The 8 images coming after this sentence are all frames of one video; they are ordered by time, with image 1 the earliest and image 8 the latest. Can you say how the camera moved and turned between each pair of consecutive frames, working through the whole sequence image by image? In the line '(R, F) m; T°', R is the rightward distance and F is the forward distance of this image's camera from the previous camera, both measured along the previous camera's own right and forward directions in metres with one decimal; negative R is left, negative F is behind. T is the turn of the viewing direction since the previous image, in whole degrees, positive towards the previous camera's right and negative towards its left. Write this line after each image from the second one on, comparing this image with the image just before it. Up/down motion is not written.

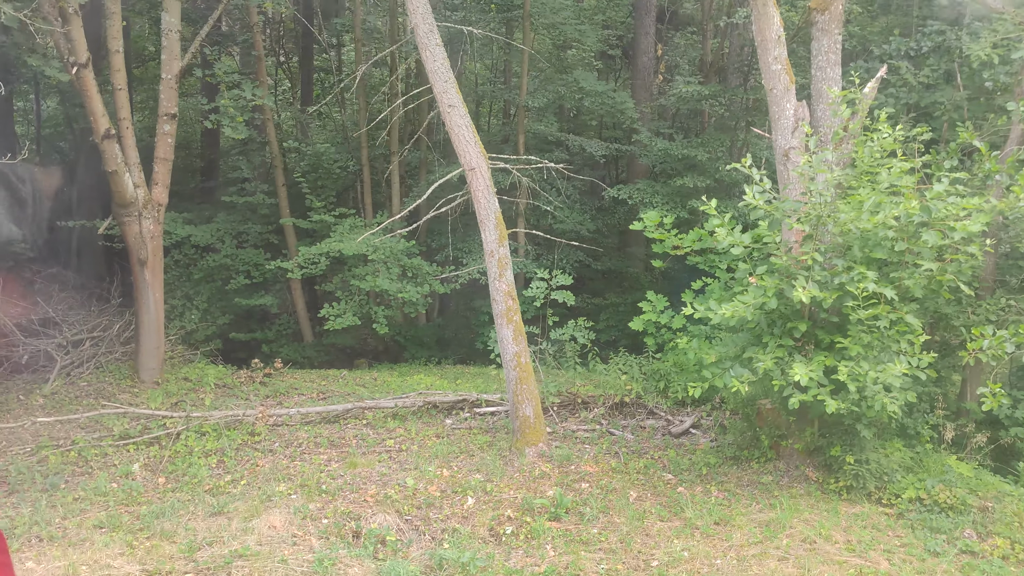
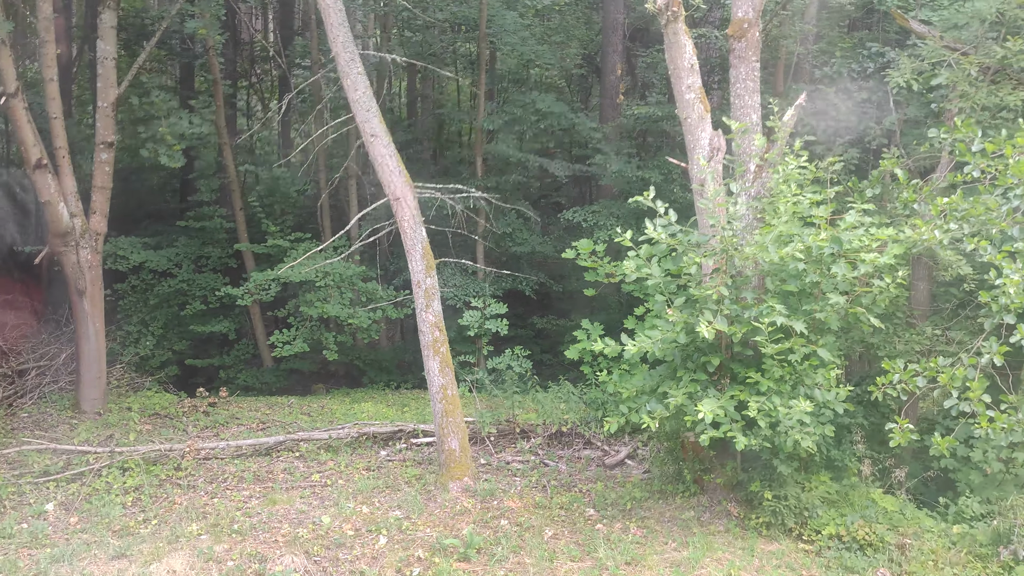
(+0.5, +0.1) m; 0°
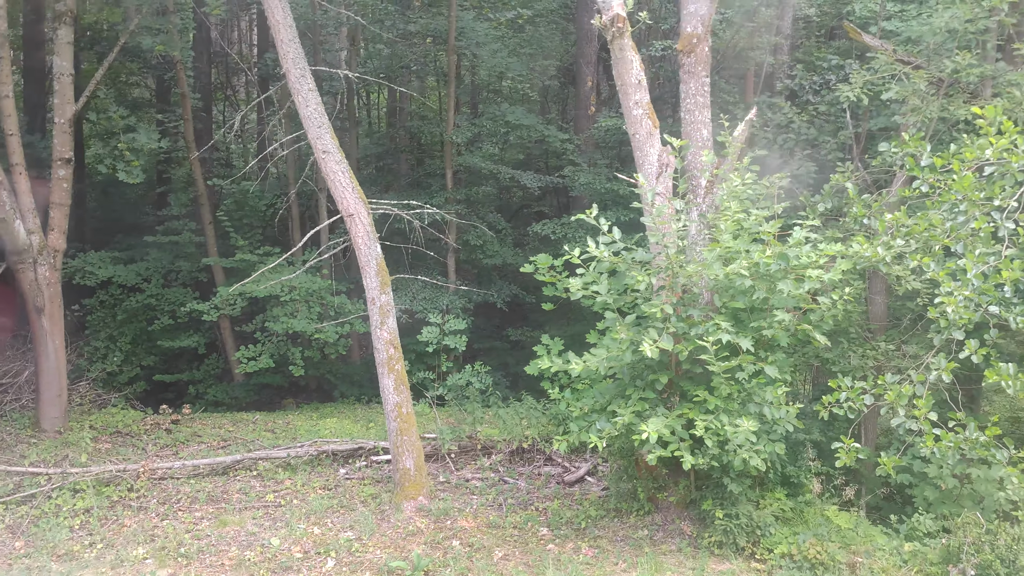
(+0.3, +0.1) m; +1°
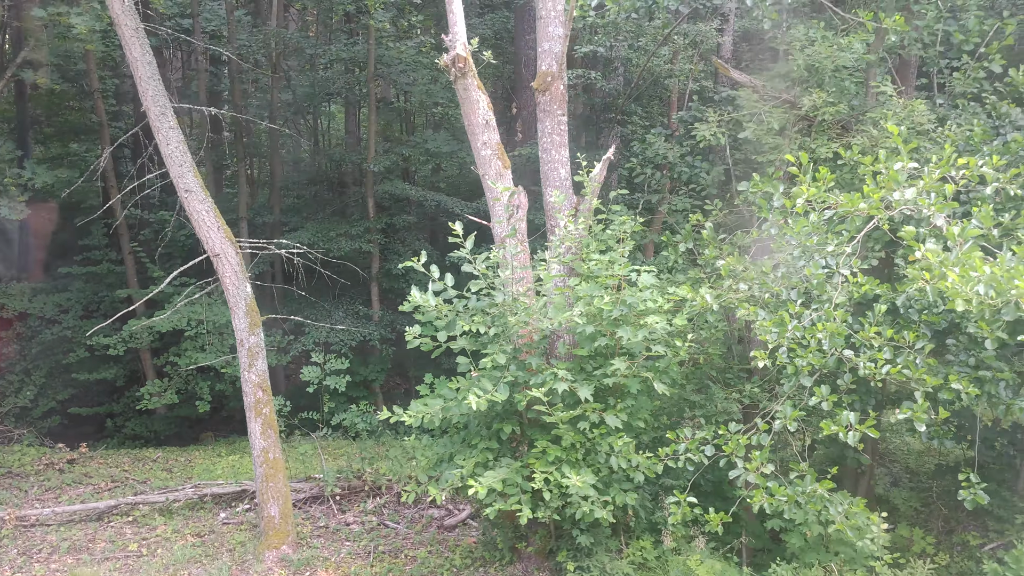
(+0.8, +0.1) m; +1°
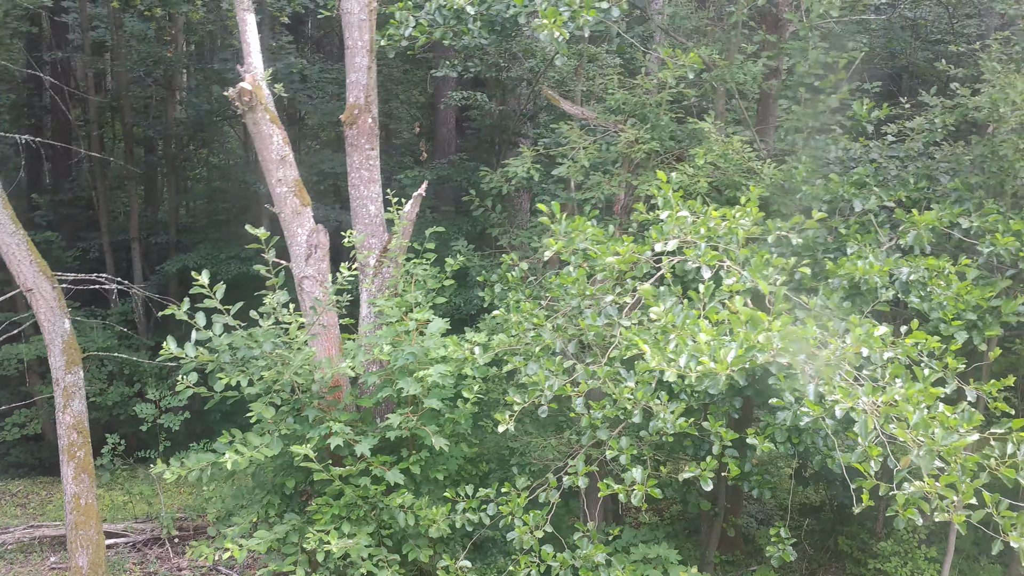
(+1.1, +0.2) m; +1°
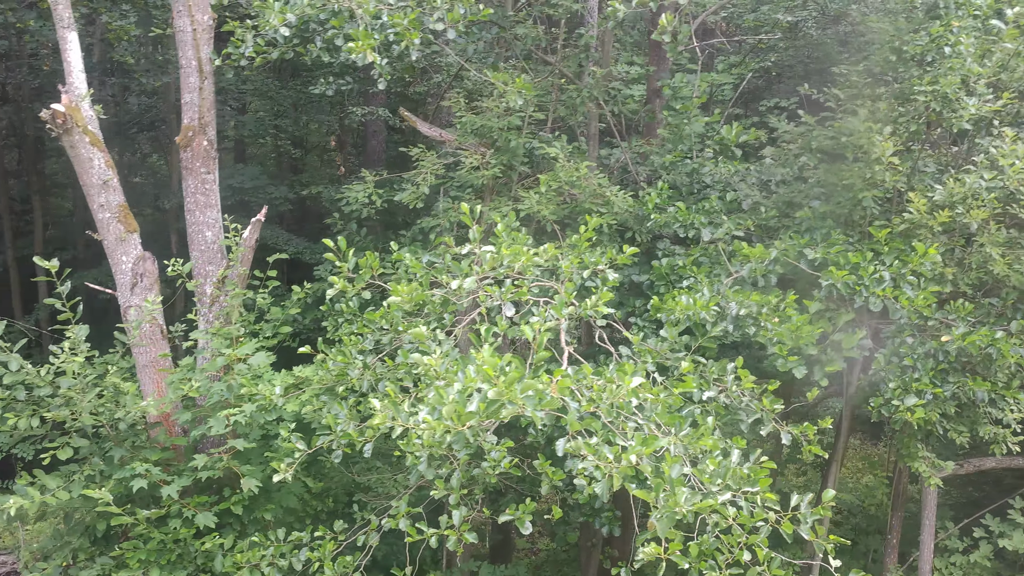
(+0.8, +0.2) m; +1°
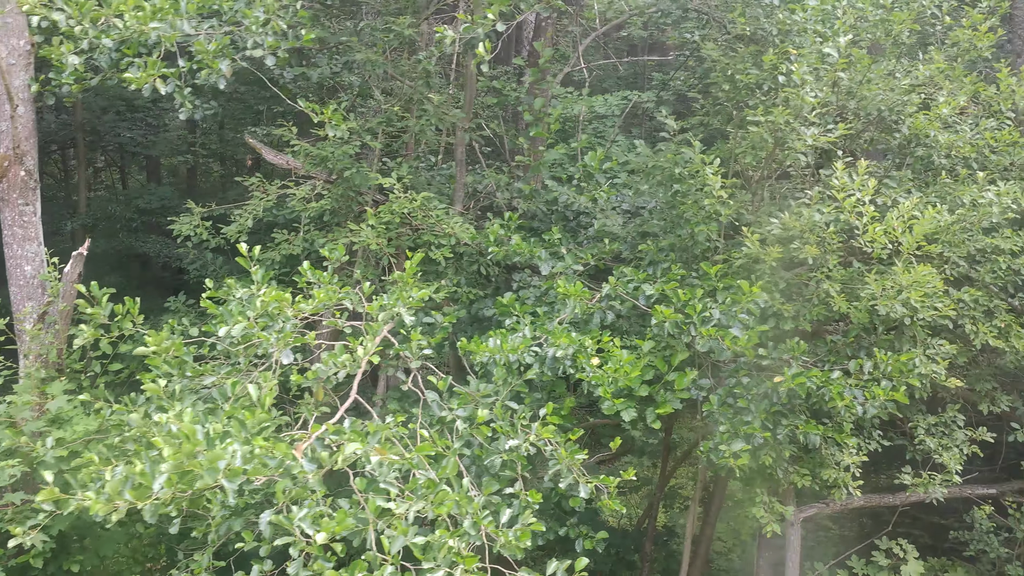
(+0.8, +0.2) m; +1°
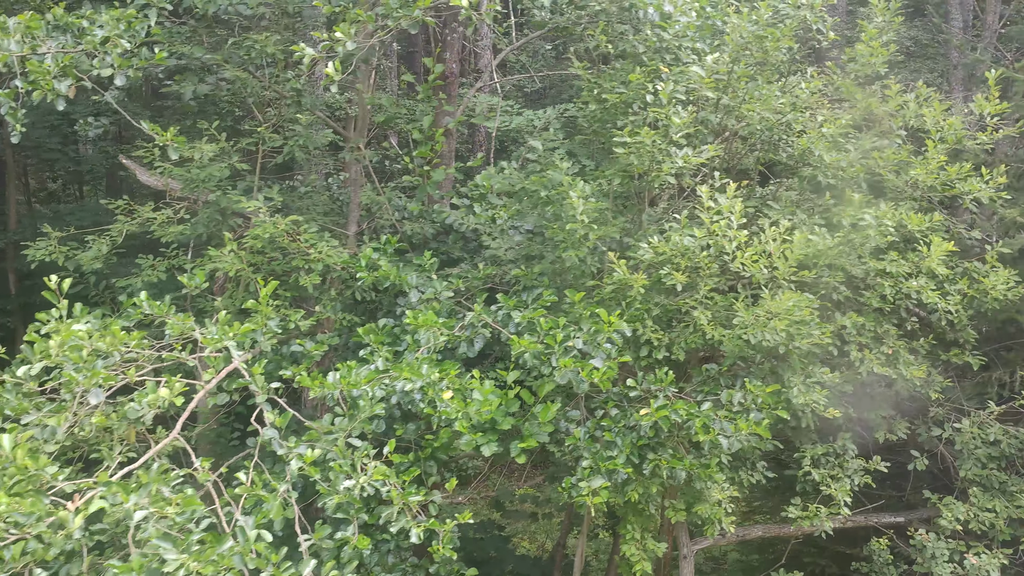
(+0.7, +0.2) m; 0°
